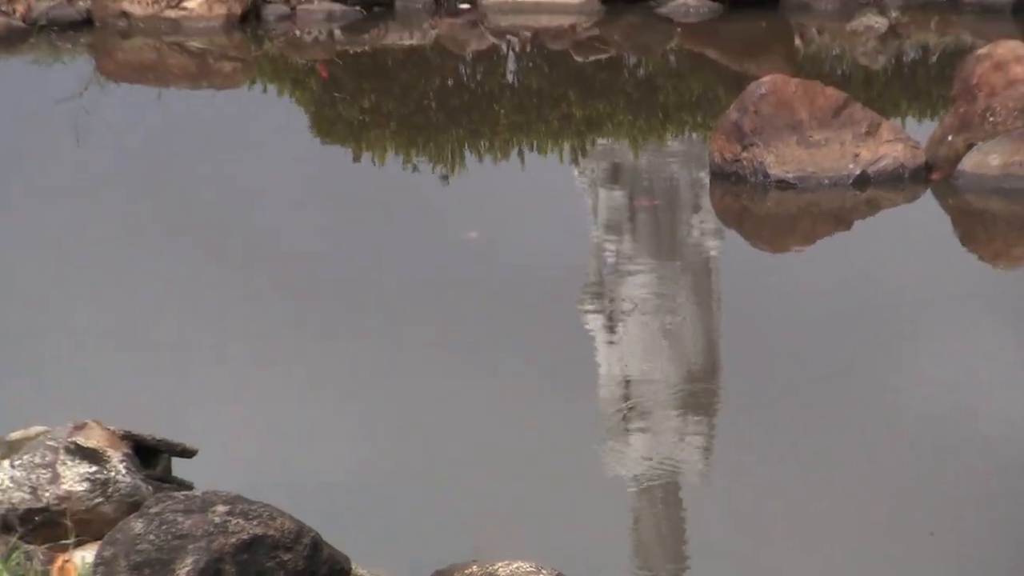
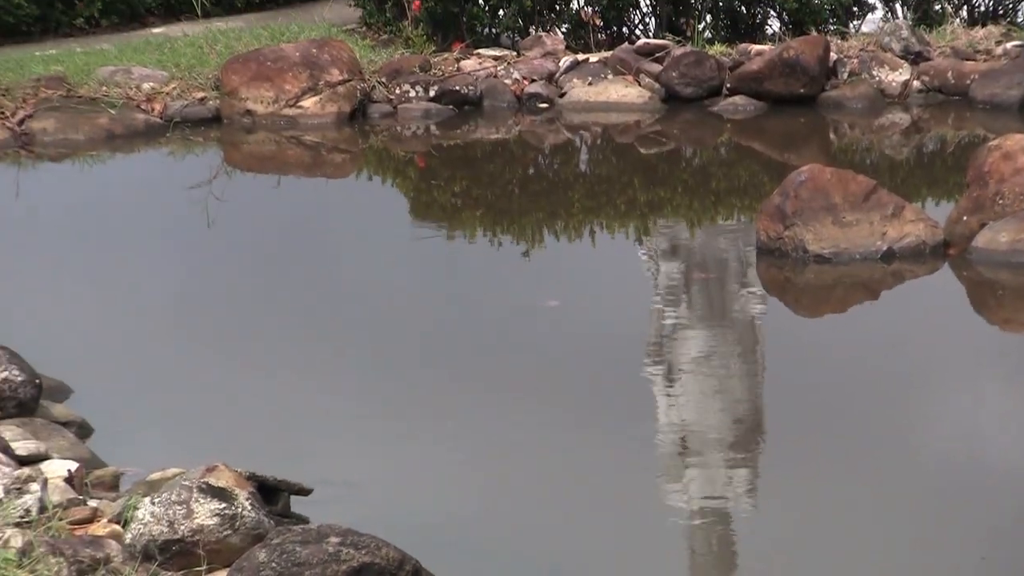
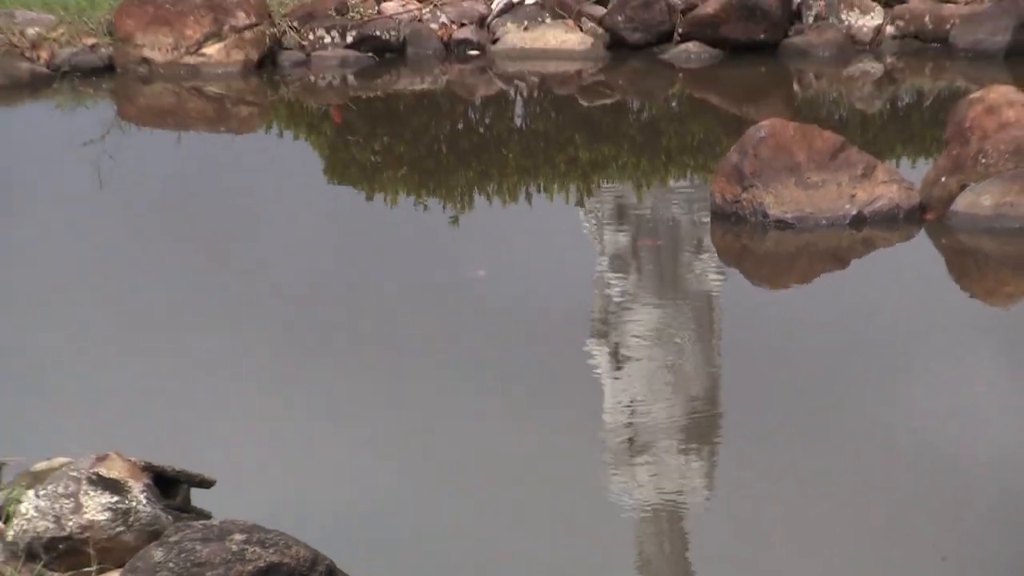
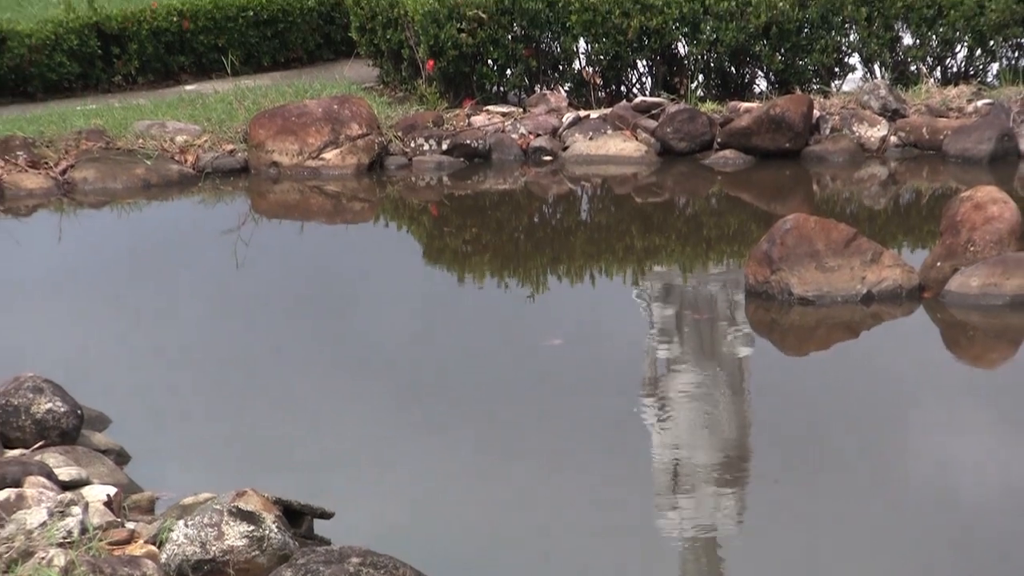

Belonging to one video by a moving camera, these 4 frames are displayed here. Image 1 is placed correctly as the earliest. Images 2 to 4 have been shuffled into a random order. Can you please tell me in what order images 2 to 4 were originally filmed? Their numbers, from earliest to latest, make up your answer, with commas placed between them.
3, 2, 4
